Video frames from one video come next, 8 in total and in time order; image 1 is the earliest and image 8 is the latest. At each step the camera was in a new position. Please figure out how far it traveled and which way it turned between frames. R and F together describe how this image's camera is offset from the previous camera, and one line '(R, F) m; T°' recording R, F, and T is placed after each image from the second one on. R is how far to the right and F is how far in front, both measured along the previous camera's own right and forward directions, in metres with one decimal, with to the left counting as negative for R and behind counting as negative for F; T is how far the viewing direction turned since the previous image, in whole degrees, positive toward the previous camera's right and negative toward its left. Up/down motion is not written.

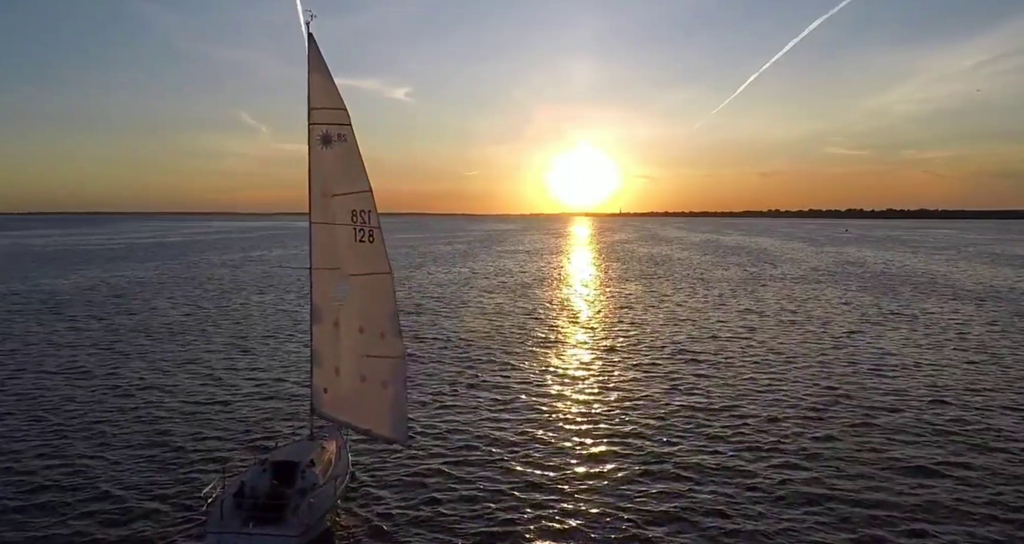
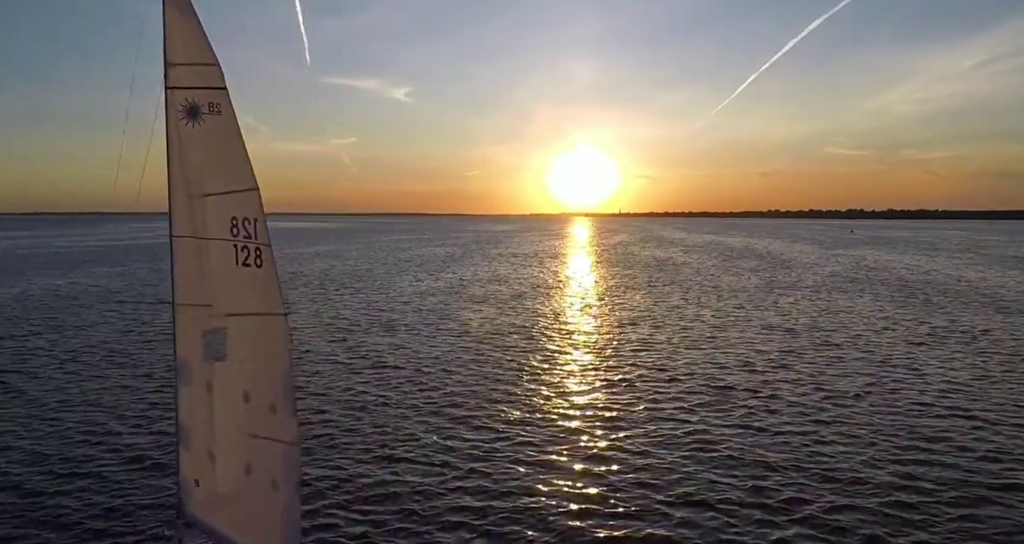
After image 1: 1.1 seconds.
(+0.5, +4.1) m; 0°
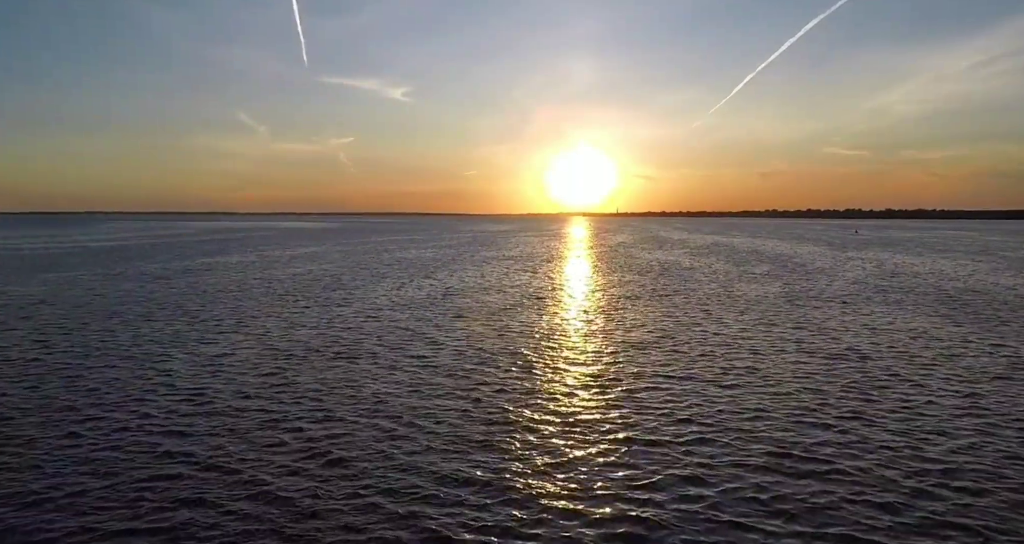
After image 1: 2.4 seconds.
(+0.5, +4.9) m; 0°
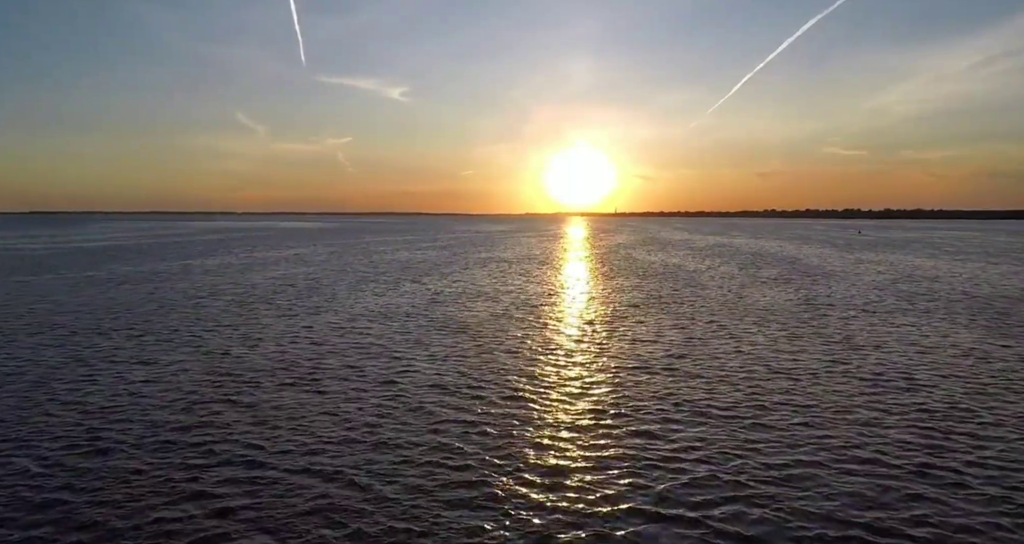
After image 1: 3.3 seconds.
(+0.4, +3.3) m; 0°
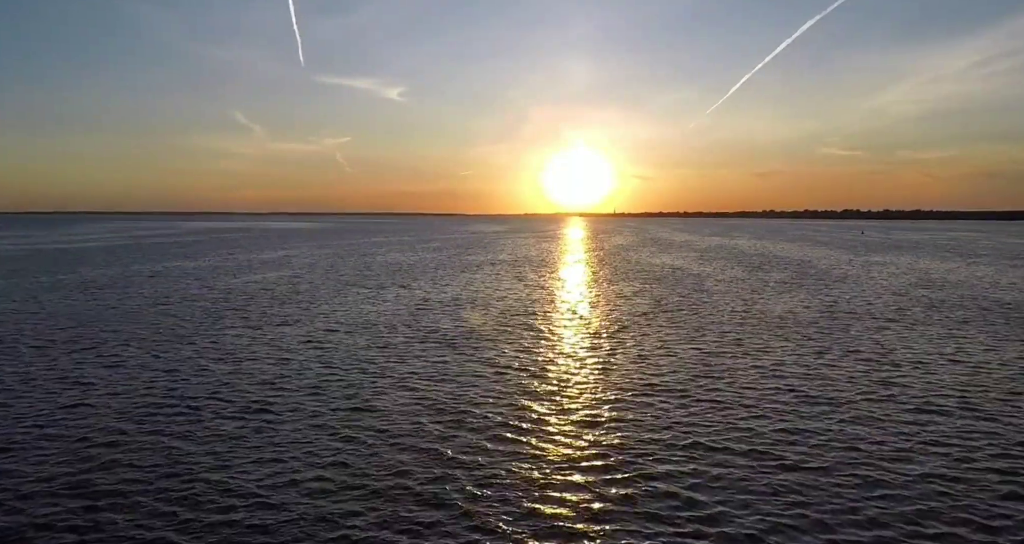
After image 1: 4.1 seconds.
(+0.2, +3.0) m; 0°
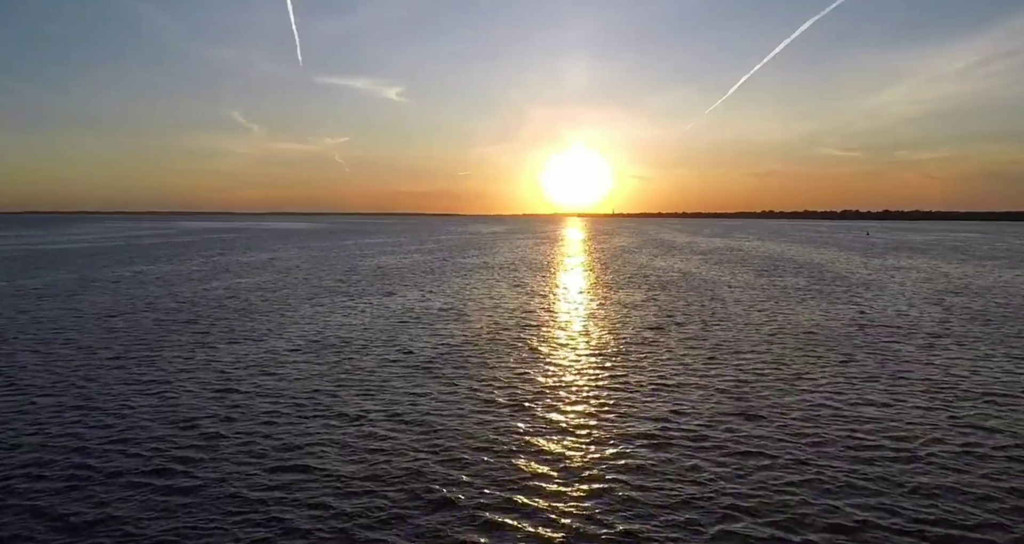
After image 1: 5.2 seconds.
(+0.2, +3.9) m; 0°
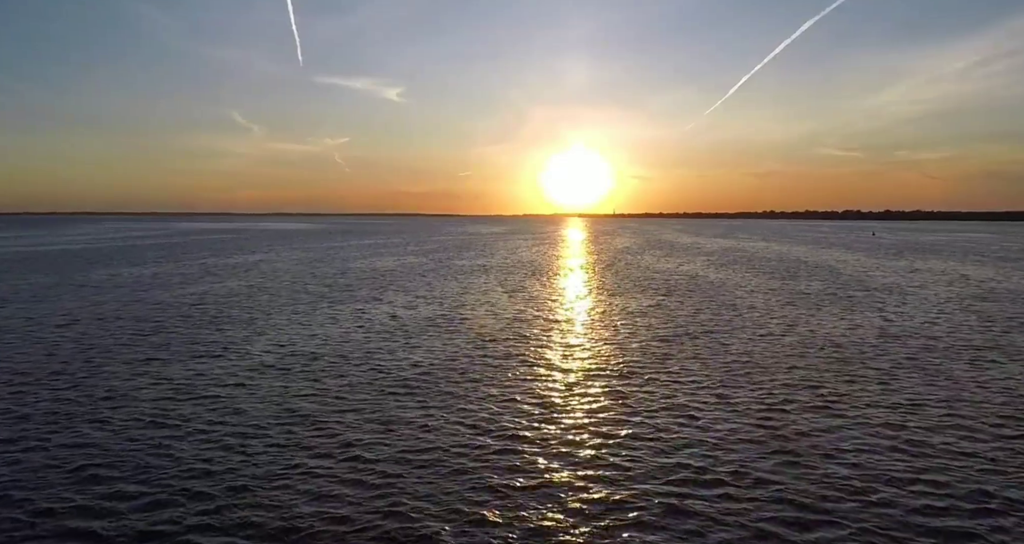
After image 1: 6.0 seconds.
(+0.1, +2.9) m; 0°
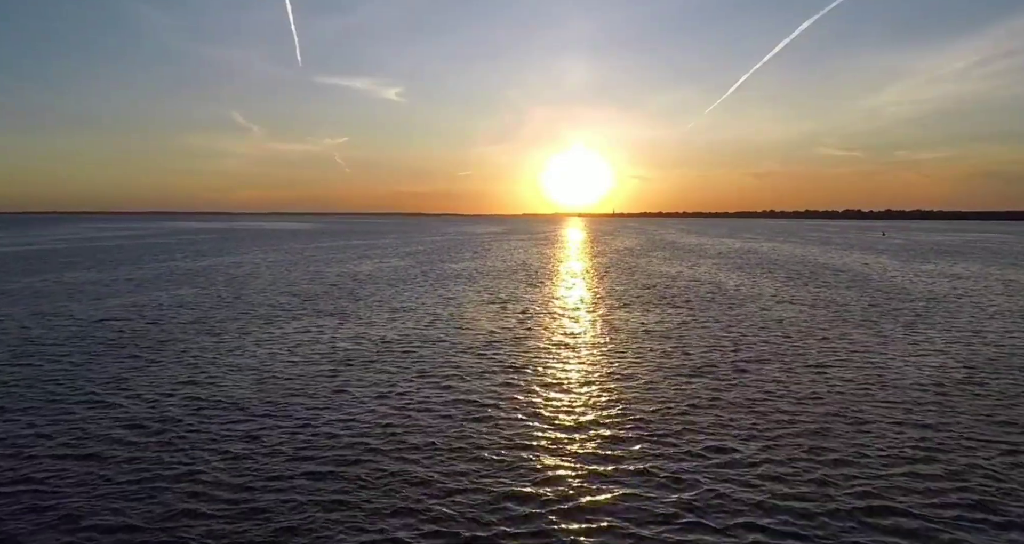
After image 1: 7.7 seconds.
(+0.4, +6.1) m; 0°
